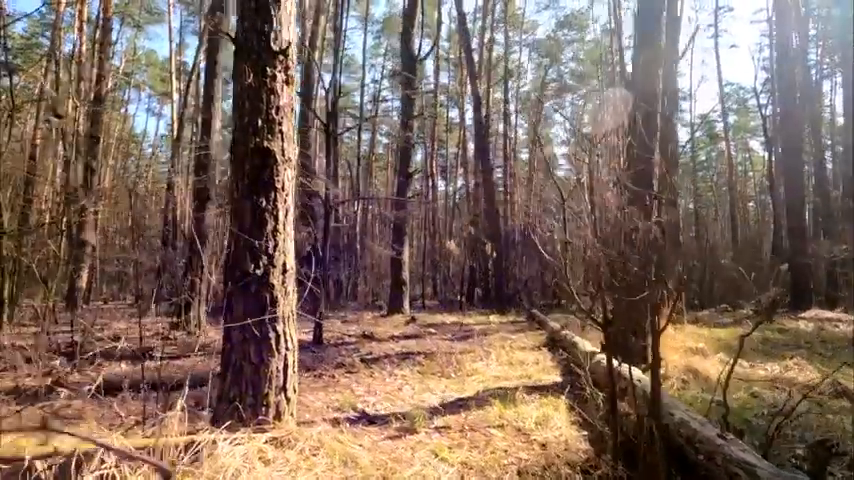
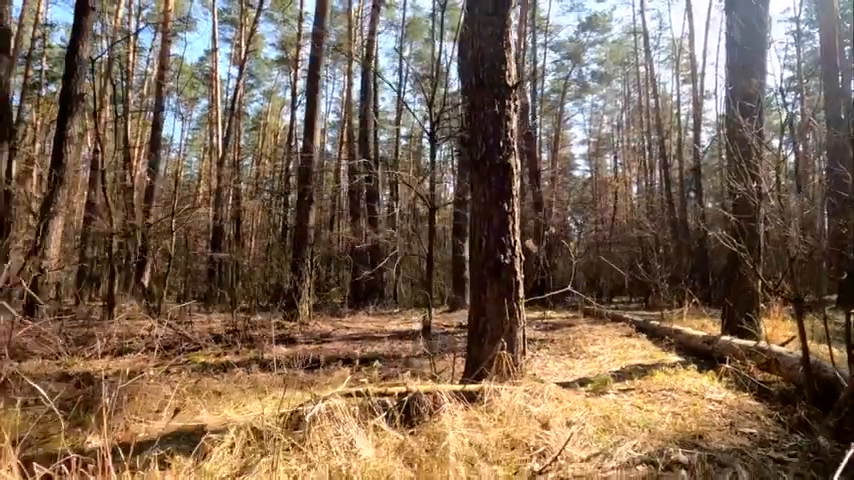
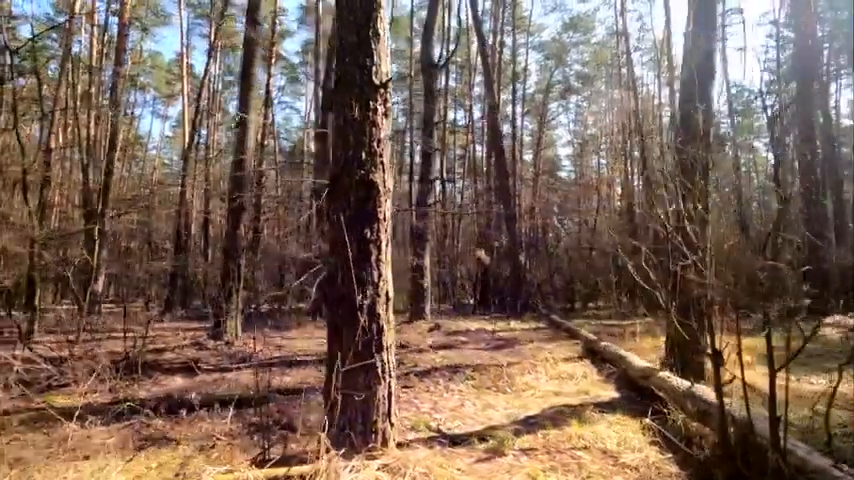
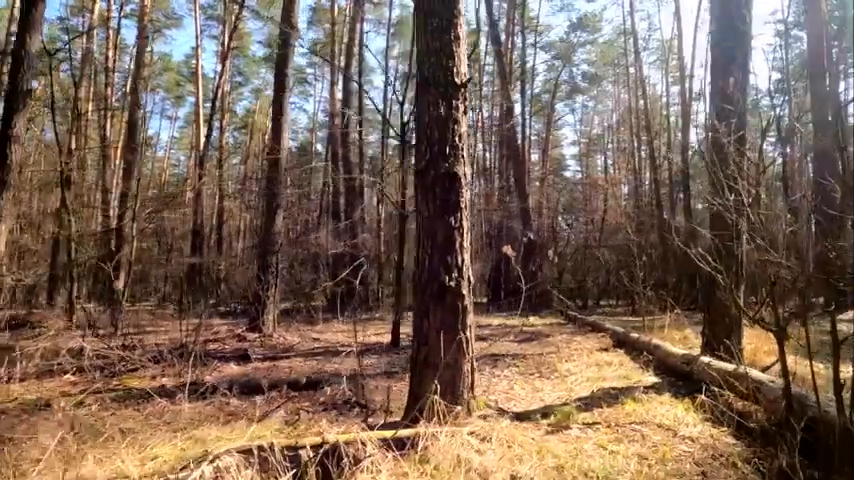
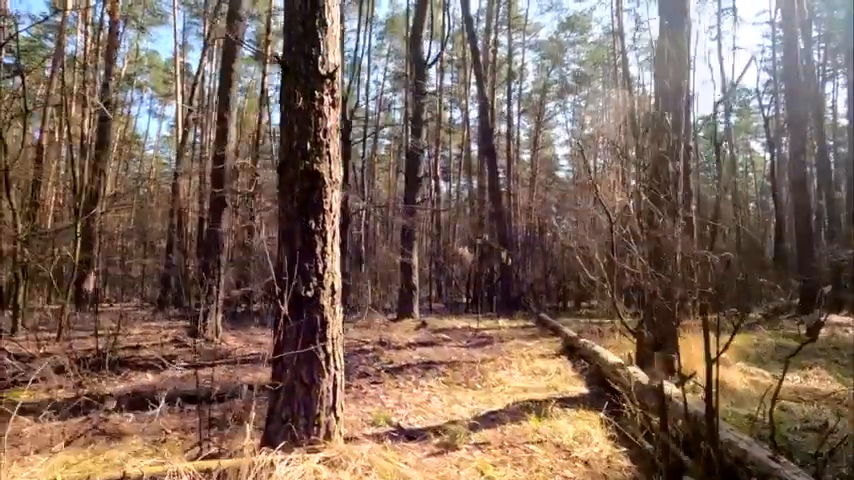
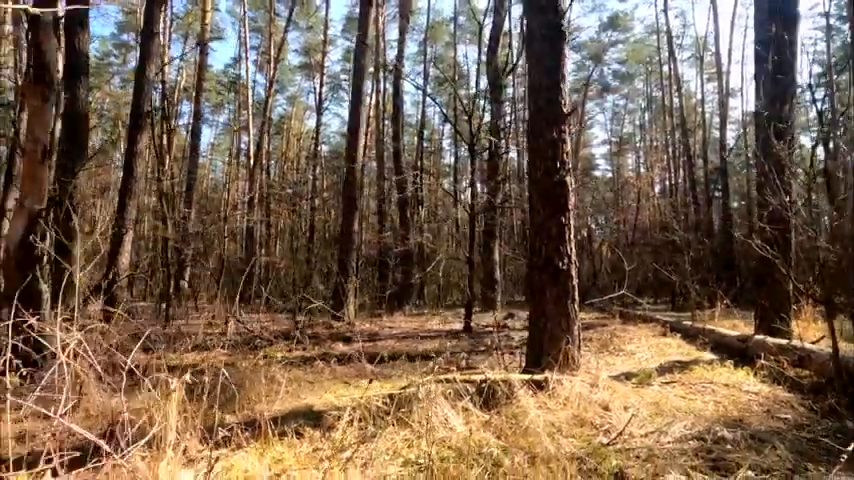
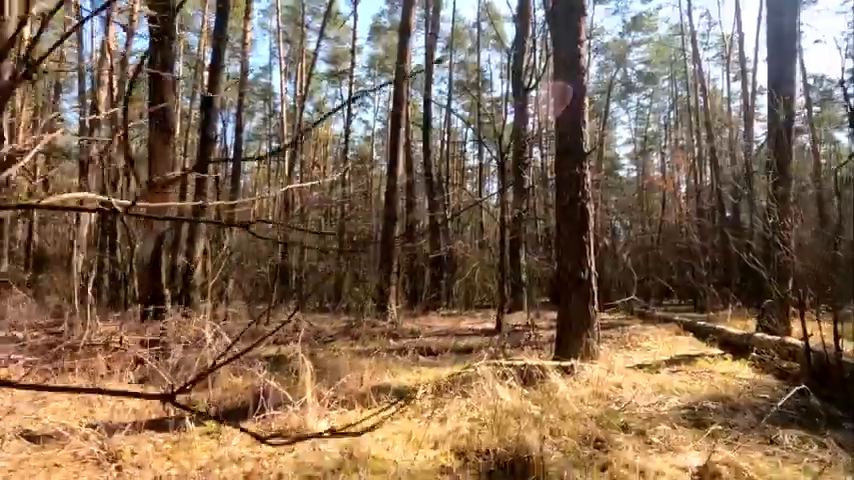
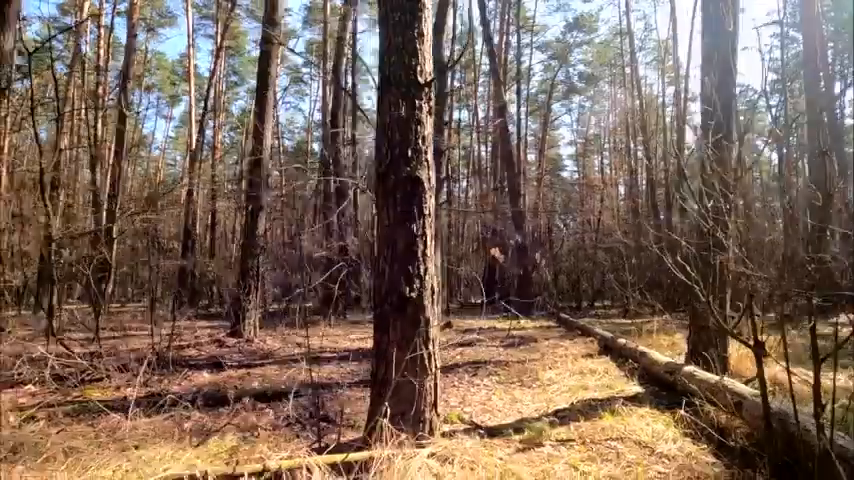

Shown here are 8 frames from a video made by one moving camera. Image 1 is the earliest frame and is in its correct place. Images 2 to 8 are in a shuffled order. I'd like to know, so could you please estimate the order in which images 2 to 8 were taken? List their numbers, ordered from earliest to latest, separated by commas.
5, 3, 8, 4, 2, 6, 7
